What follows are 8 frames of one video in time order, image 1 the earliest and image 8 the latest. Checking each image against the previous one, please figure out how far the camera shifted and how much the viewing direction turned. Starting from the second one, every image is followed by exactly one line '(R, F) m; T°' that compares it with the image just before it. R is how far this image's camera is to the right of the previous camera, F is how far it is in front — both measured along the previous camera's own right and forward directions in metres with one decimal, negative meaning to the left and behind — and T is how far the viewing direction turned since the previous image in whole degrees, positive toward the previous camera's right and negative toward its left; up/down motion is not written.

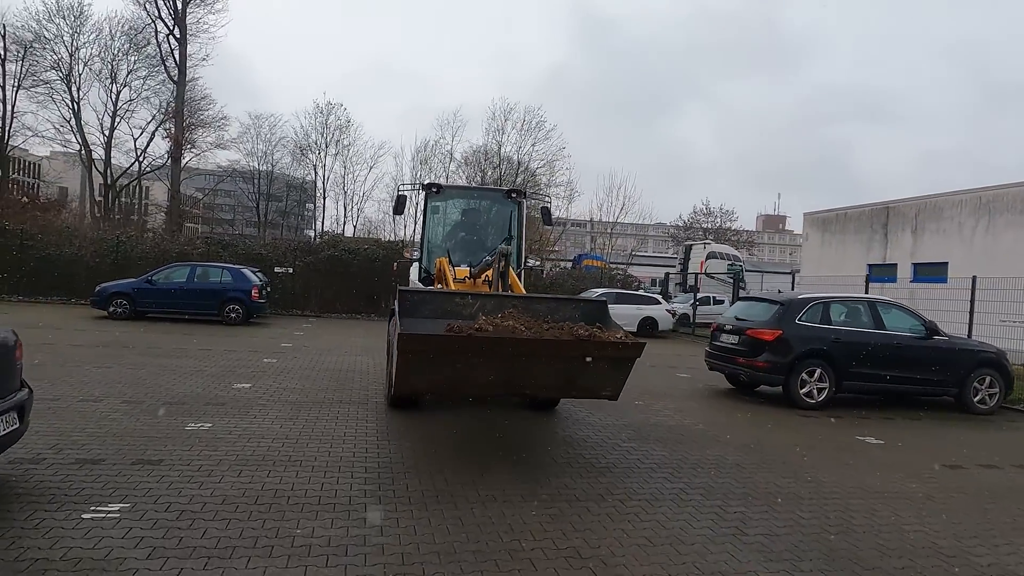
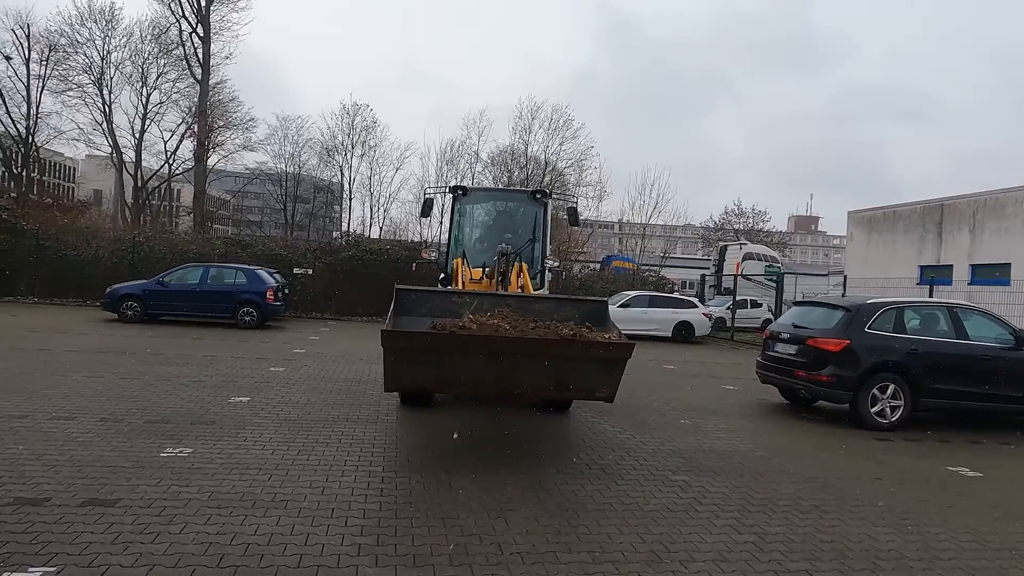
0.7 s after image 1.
(0.0, +1.0) m; -2°
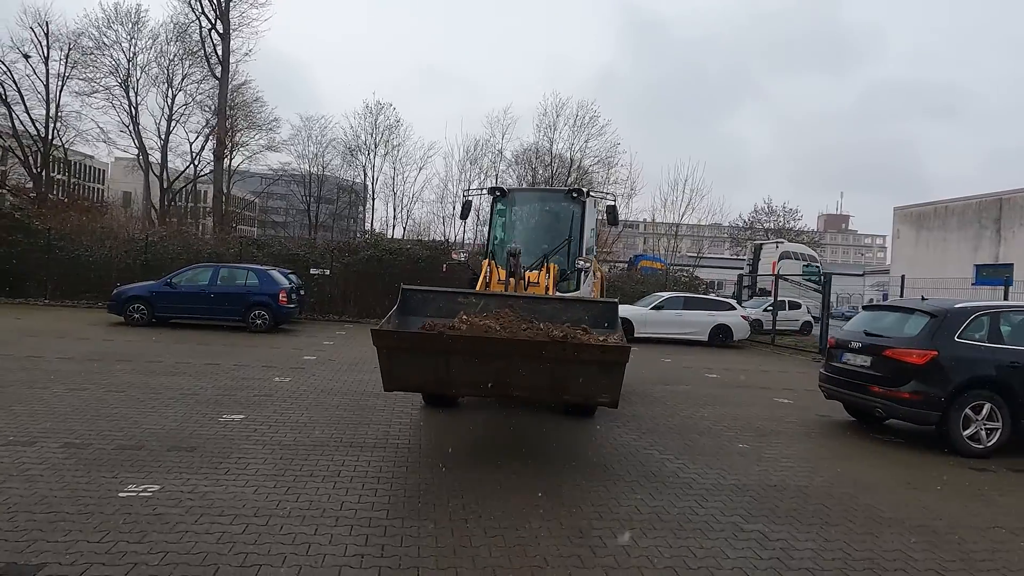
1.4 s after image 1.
(-0.1, +1.1) m; -2°
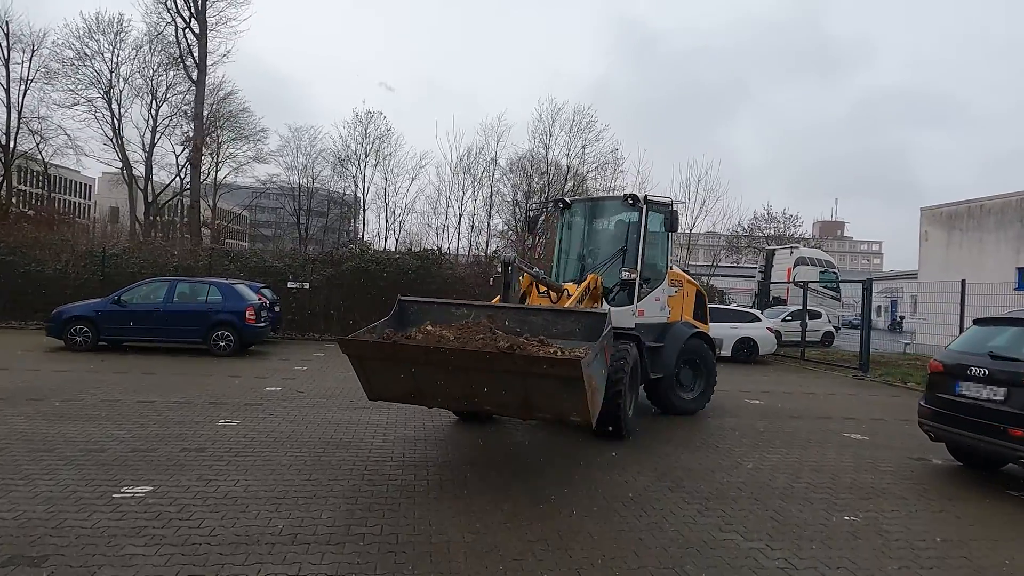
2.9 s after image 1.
(-0.1, +2.0) m; 0°
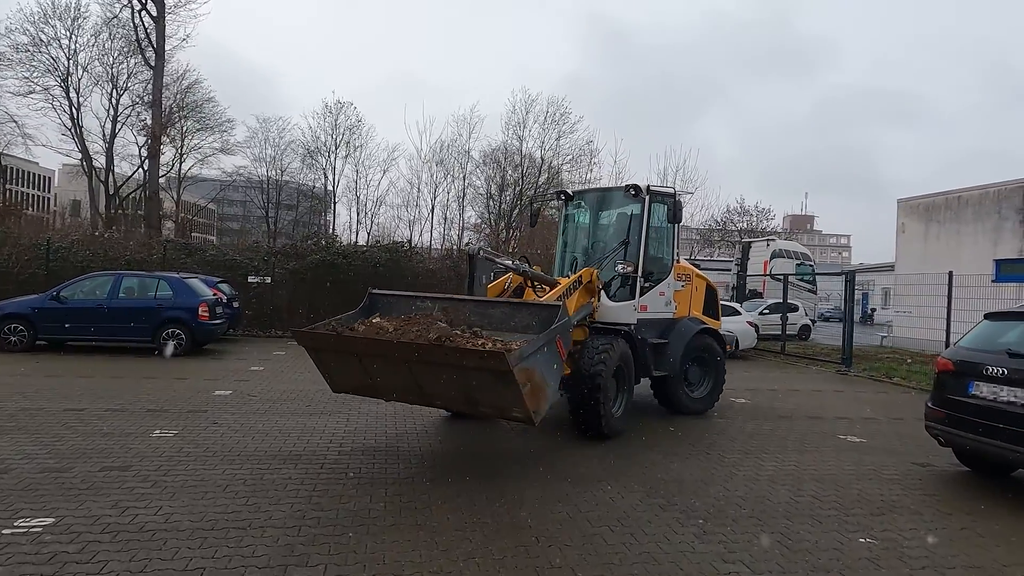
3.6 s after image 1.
(0.0, +0.7) m; +2°
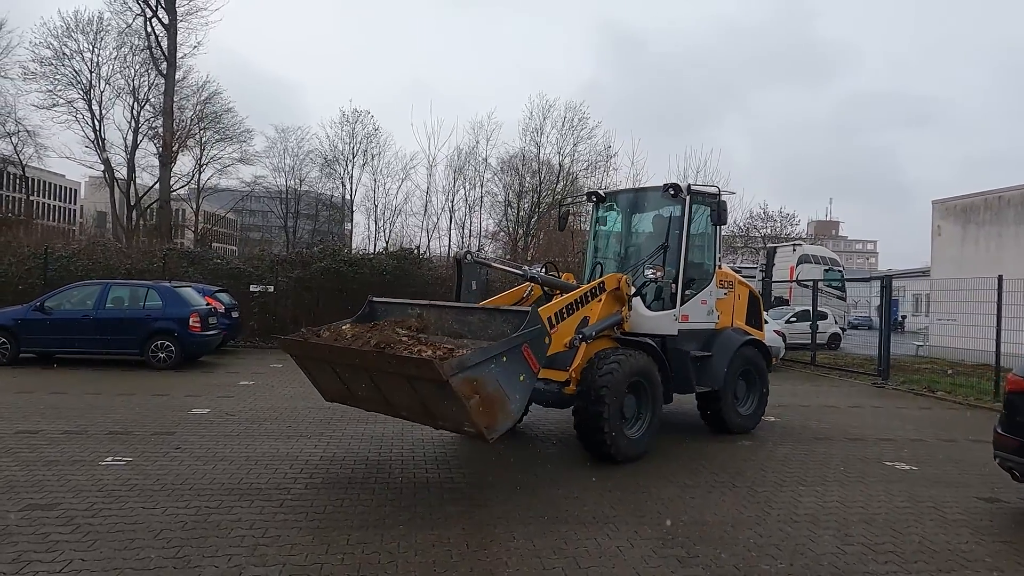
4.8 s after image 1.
(+0.2, +0.8) m; -2°
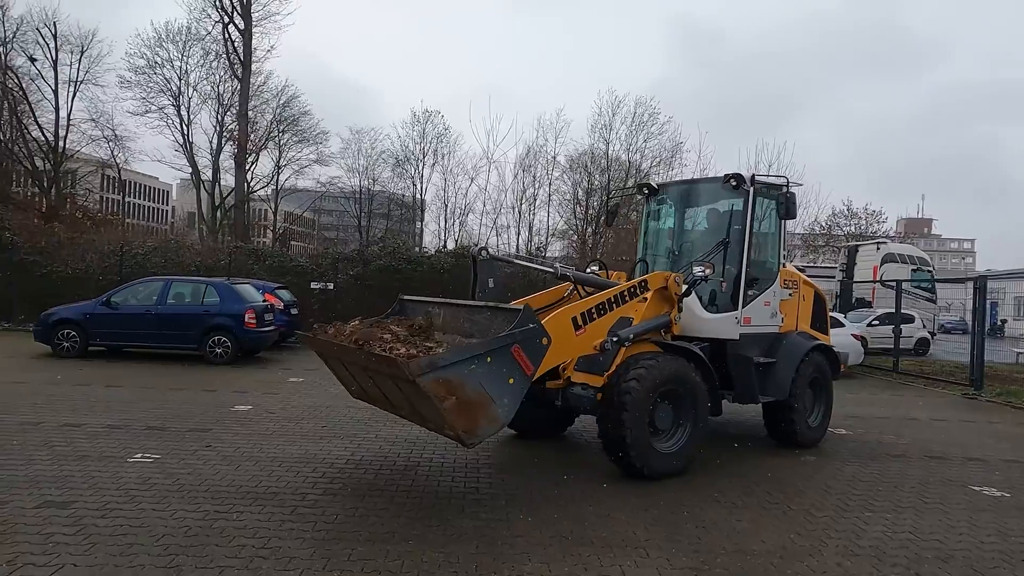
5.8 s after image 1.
(+0.3, +0.4) m; -6°
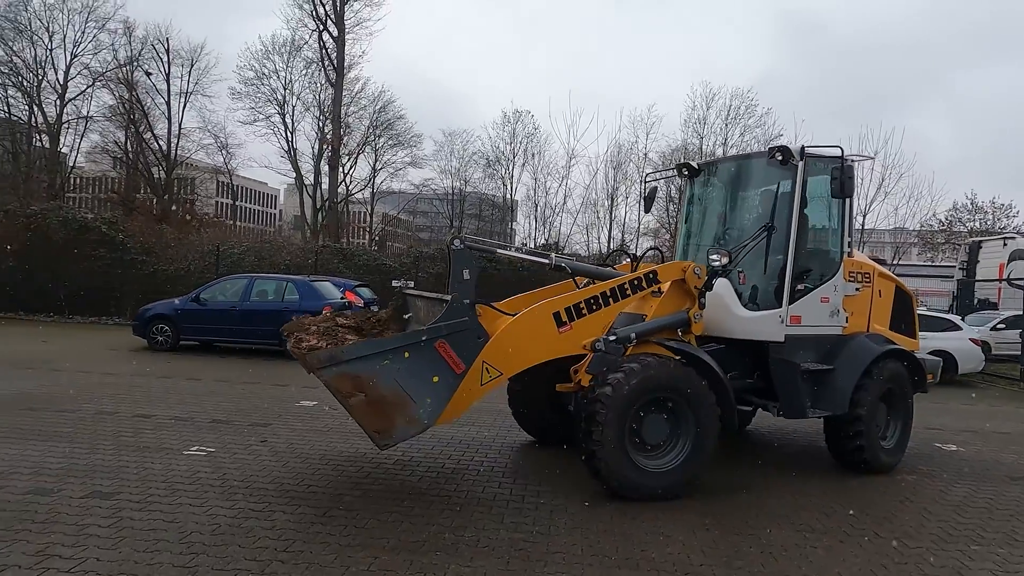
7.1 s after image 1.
(+0.3, +0.4) m; -8°
